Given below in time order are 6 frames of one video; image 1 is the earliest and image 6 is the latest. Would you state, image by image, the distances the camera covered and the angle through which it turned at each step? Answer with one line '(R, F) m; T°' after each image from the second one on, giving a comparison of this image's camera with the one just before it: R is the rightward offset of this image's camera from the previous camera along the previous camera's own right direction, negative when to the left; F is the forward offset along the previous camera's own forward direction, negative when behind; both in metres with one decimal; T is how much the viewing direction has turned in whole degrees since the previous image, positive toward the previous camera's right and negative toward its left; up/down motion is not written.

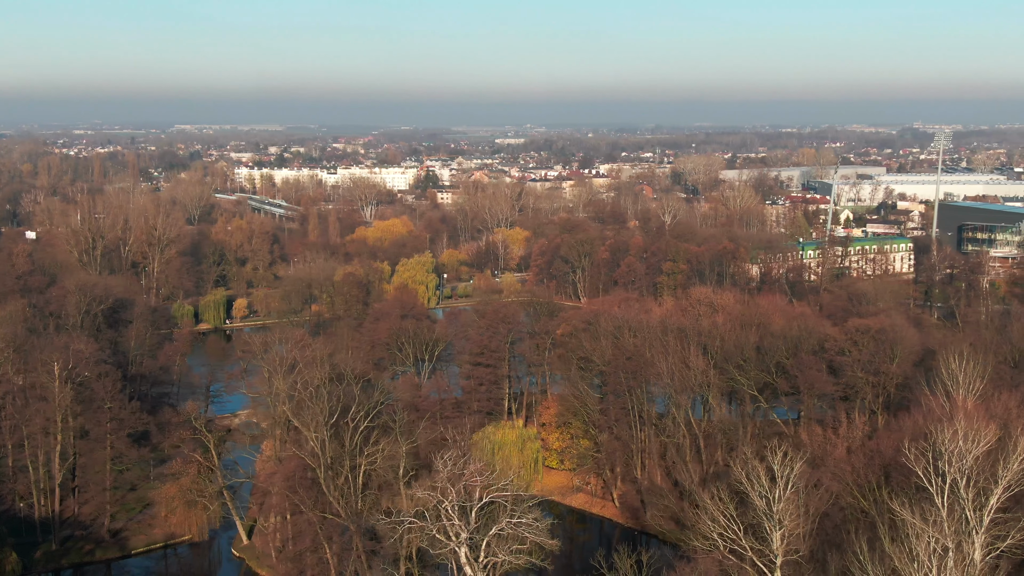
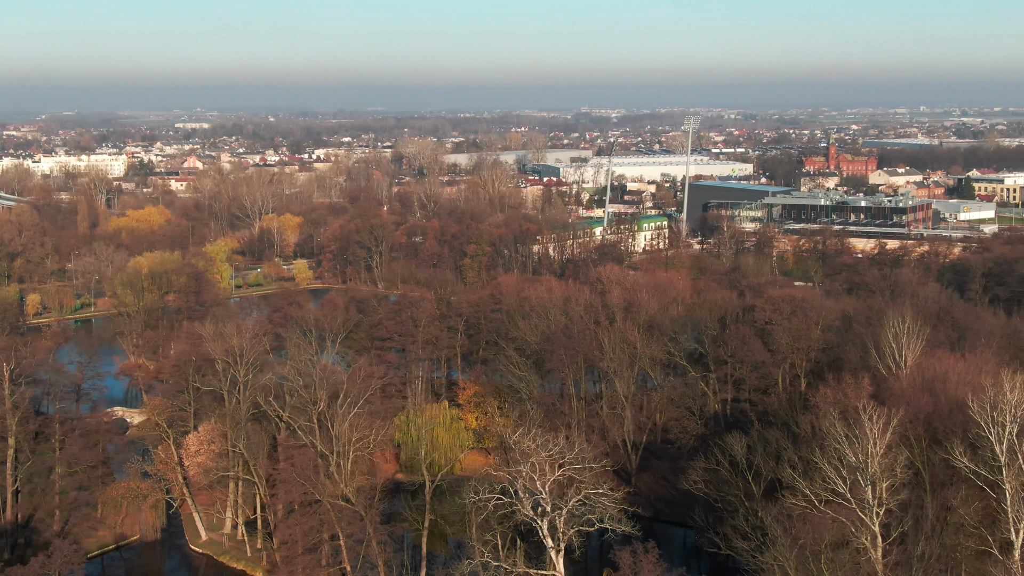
(-3.0, 0.0) m; +13°
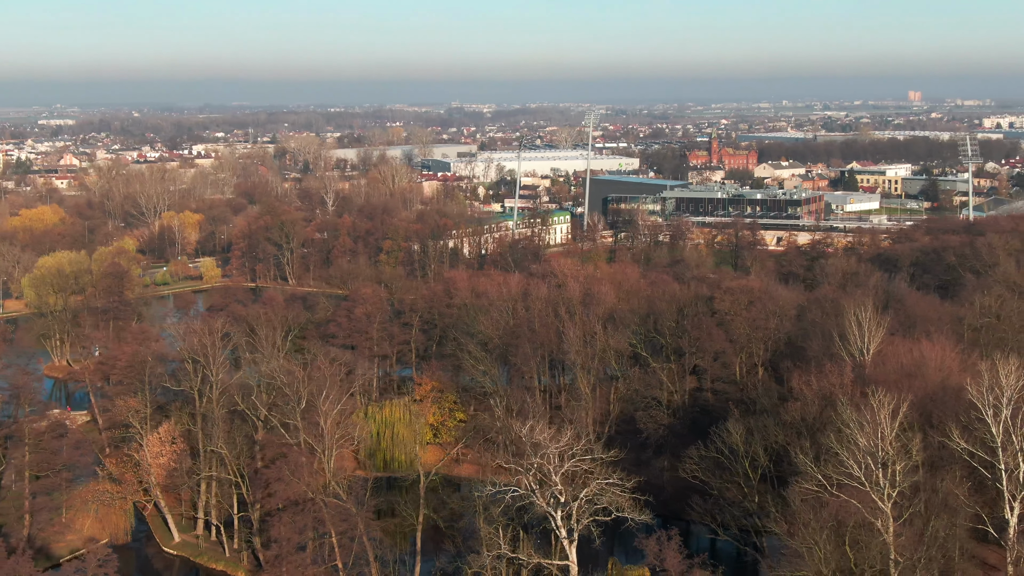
(-1.1, 0.0) m; +5°
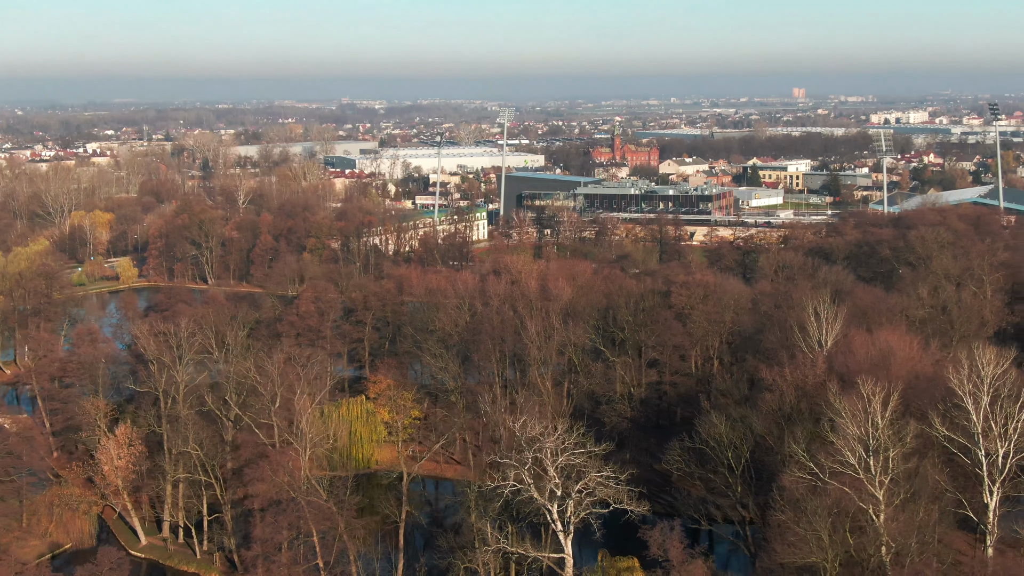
(-0.8, 0.0) m; +4°
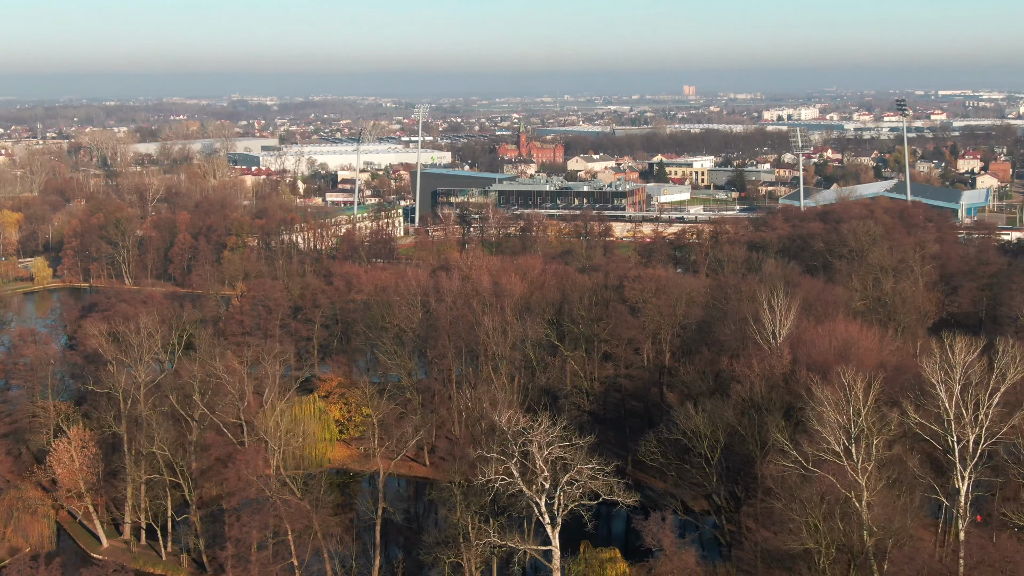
(-0.7, 0.0) m; +4°
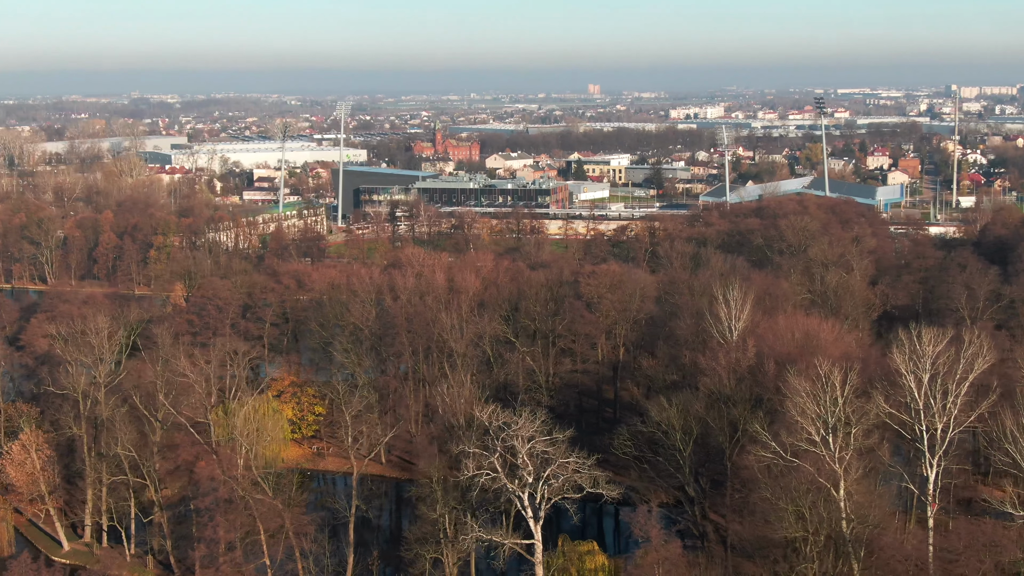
(-0.6, 0.0) m; +4°
